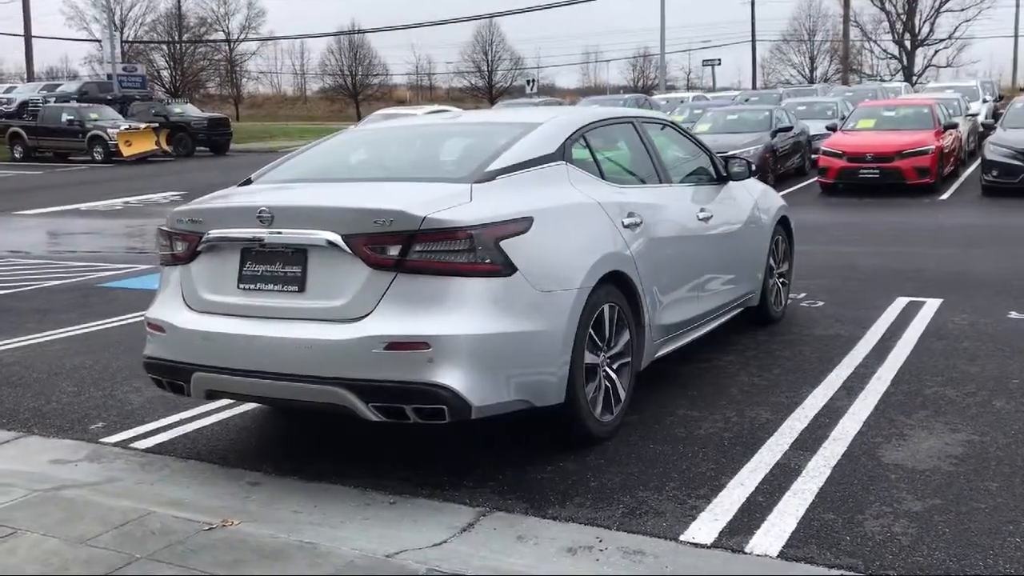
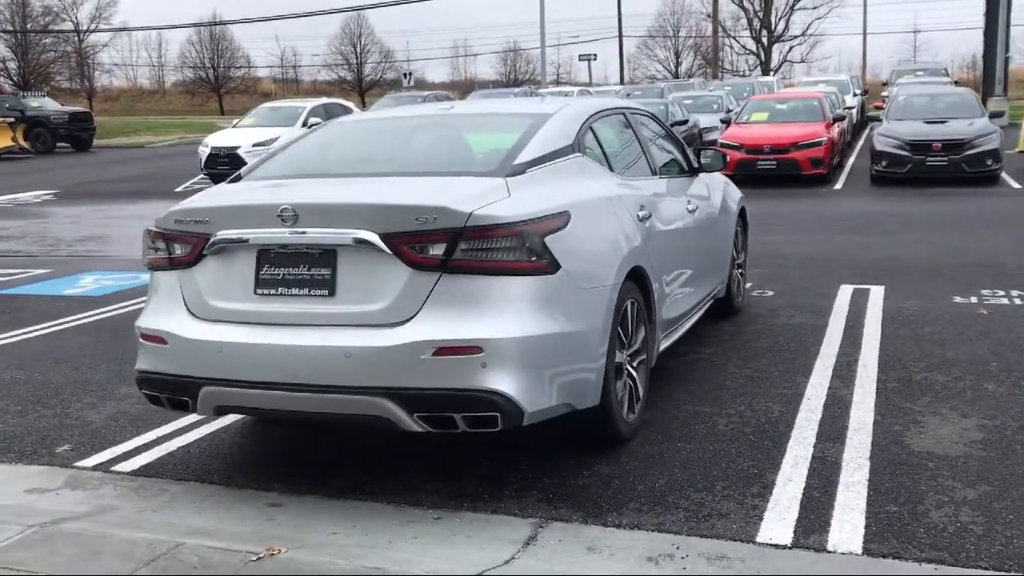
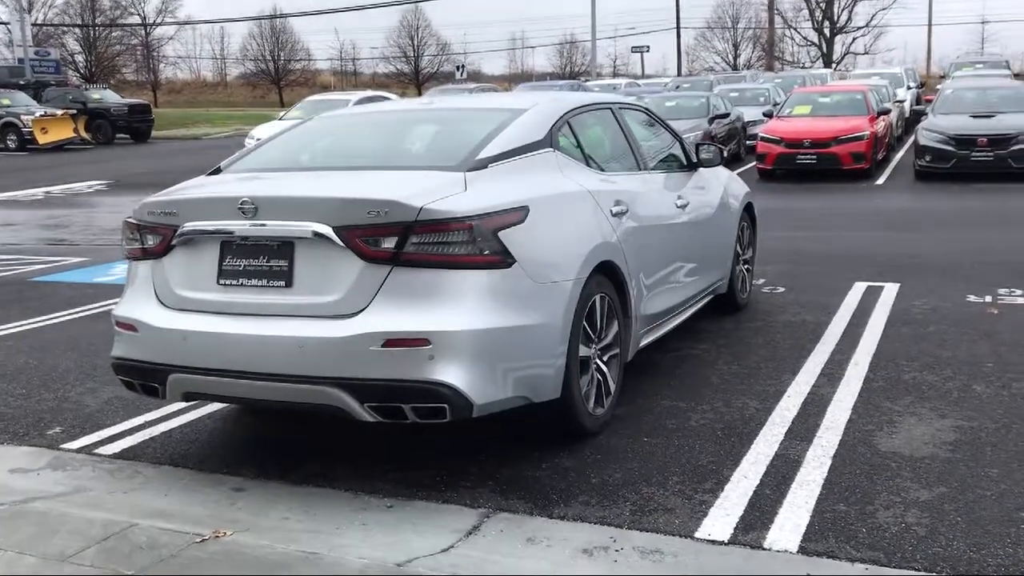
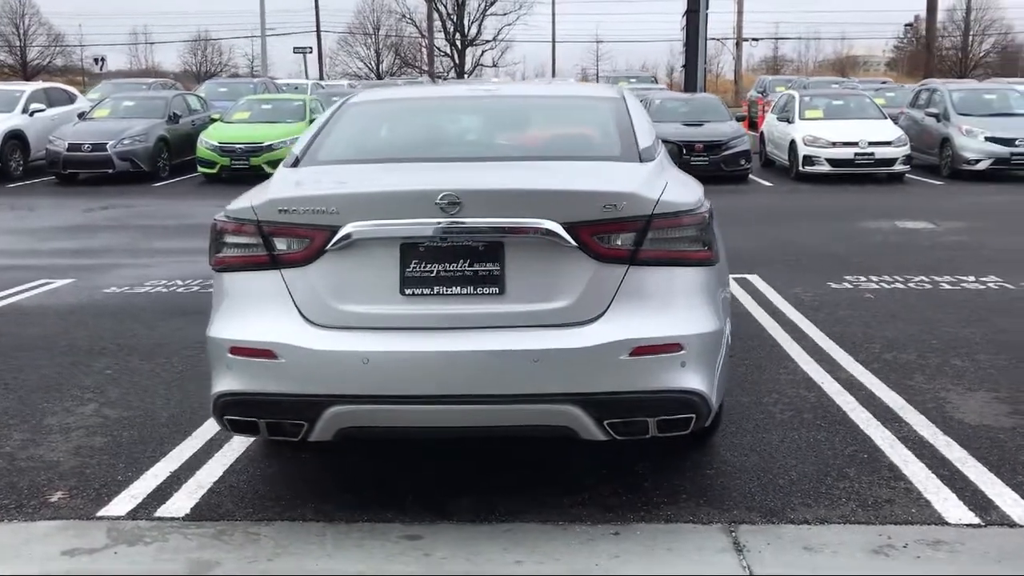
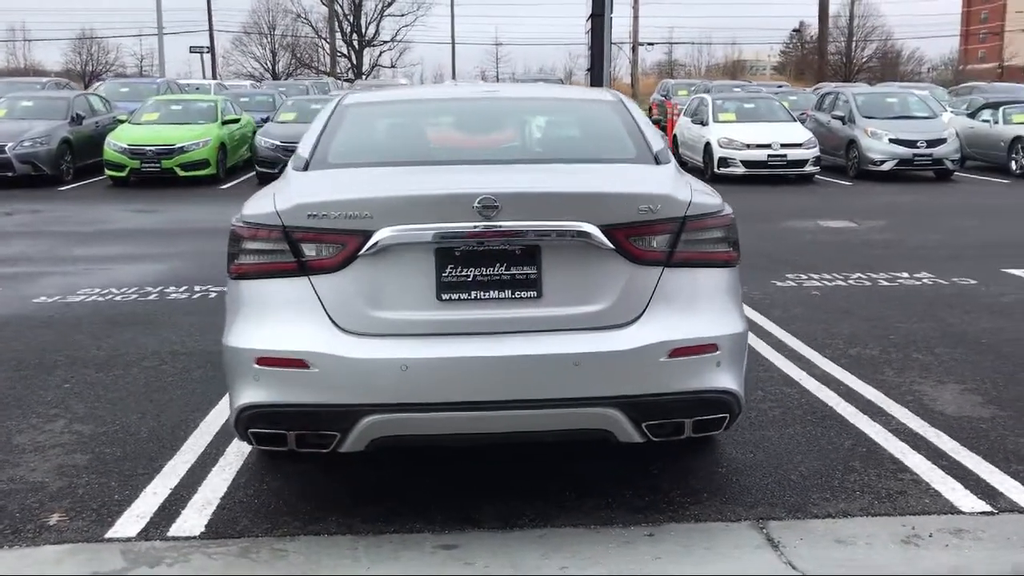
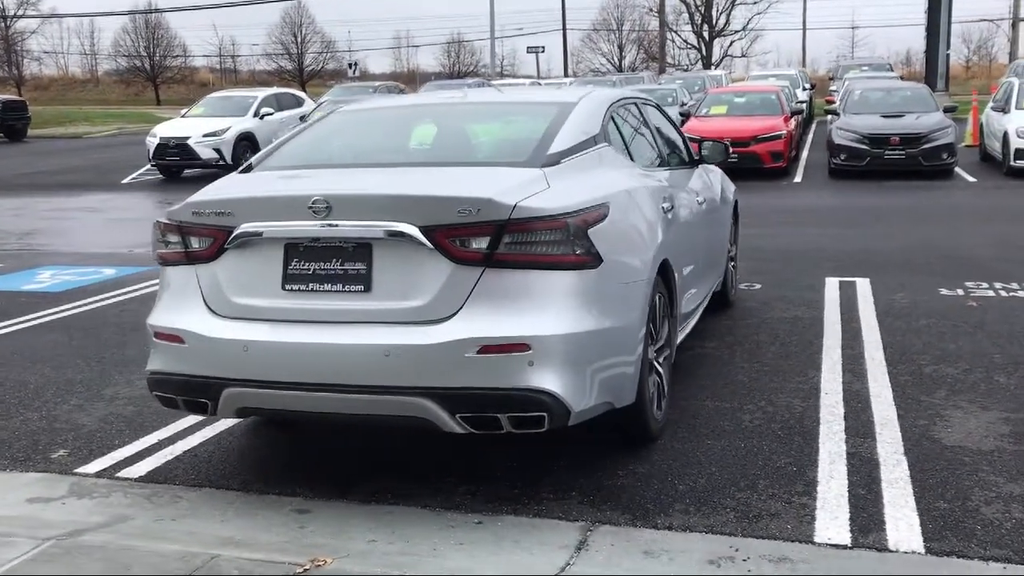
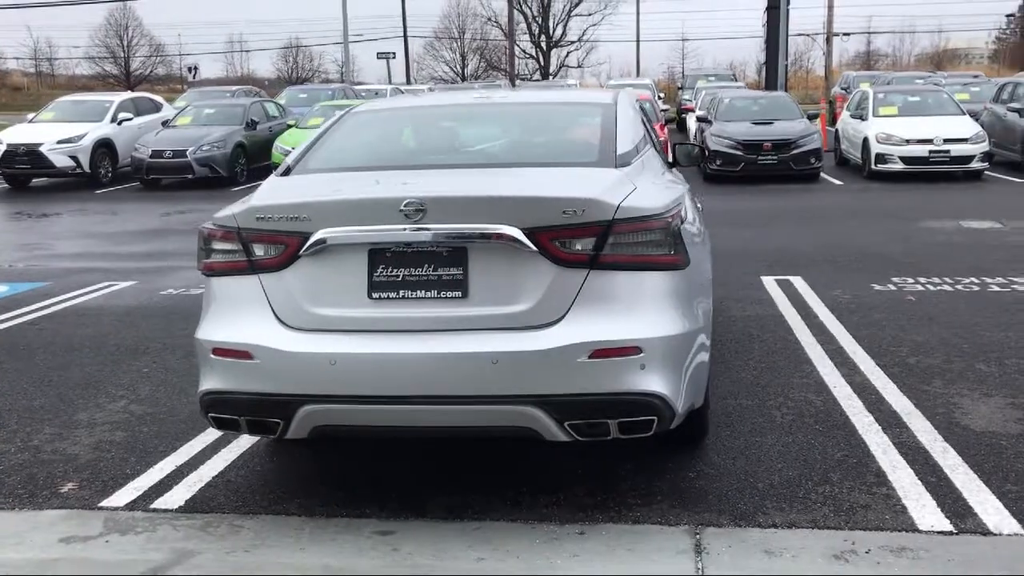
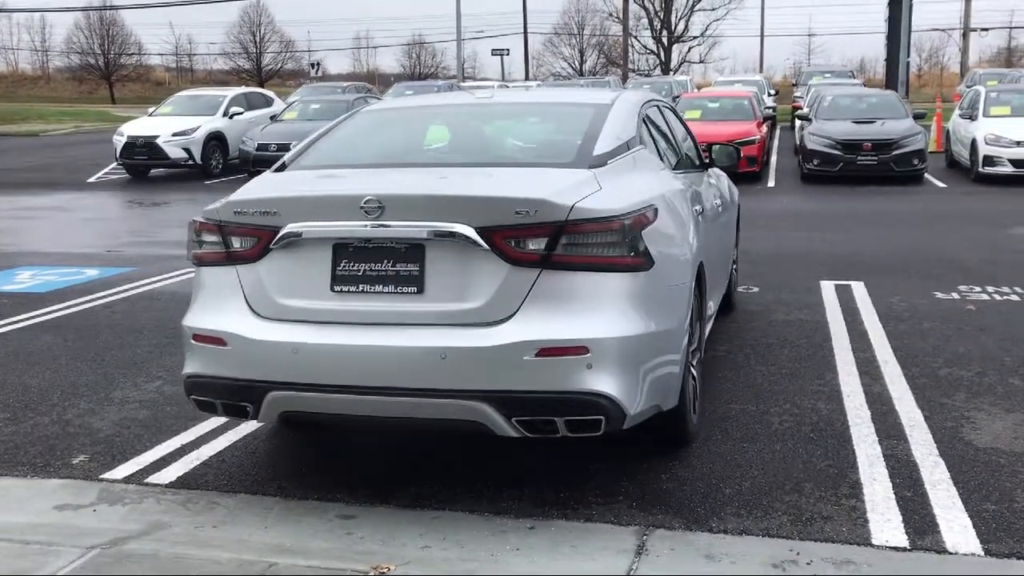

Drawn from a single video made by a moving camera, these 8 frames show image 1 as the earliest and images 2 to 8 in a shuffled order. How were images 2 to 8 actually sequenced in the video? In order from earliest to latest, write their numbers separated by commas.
3, 2, 6, 8, 7, 4, 5
